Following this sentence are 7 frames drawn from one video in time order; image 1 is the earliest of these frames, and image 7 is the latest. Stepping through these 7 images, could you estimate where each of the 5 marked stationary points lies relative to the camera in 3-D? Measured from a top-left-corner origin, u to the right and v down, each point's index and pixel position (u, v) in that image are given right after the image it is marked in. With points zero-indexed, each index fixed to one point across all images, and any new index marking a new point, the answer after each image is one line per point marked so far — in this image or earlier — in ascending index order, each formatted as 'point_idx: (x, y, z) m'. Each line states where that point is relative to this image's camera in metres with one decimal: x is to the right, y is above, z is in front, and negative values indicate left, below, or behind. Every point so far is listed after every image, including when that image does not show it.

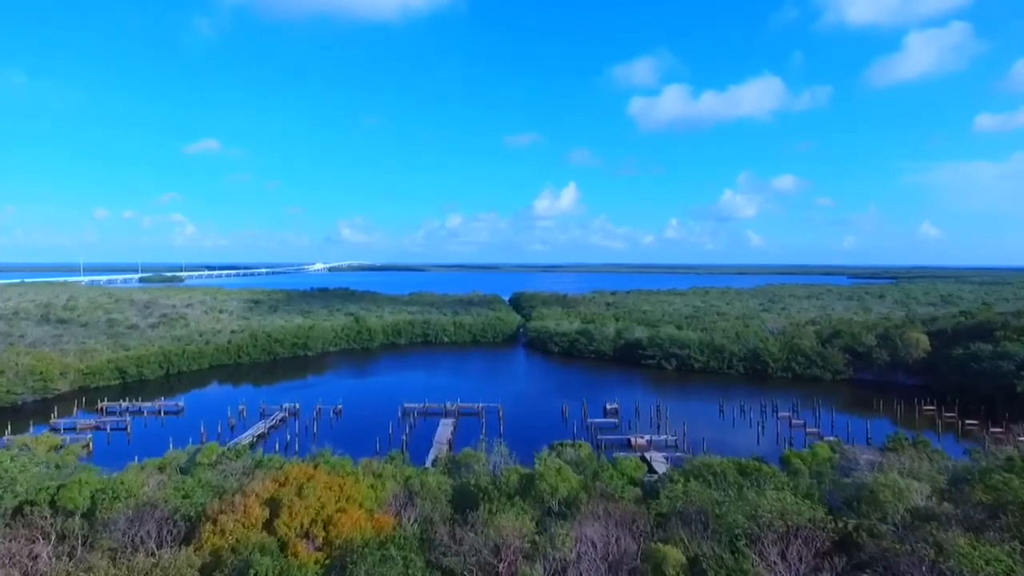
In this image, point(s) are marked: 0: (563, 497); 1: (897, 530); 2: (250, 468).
0: (+1.3, -5.4, +15.8) m
1: (+8.0, -5.0, +12.7) m
2: (-7.9, -5.6, +18.4) m
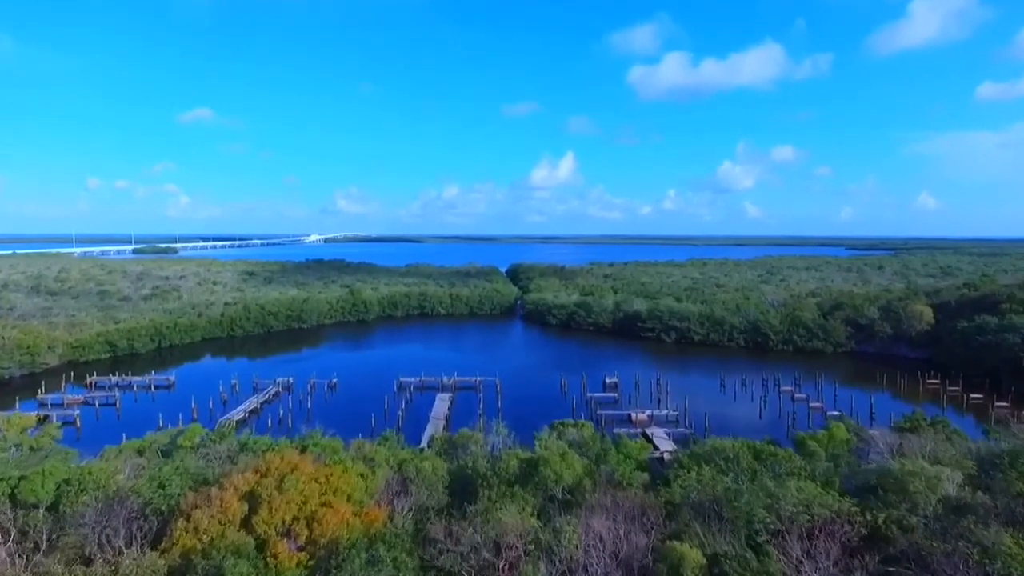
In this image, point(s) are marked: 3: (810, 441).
0: (+1.4, -4.8, +14.9) m
1: (+8.0, -4.5, +11.8) m
2: (-8.0, -4.8, +17.4) m
3: (+8.7, -4.5, +18.0) m
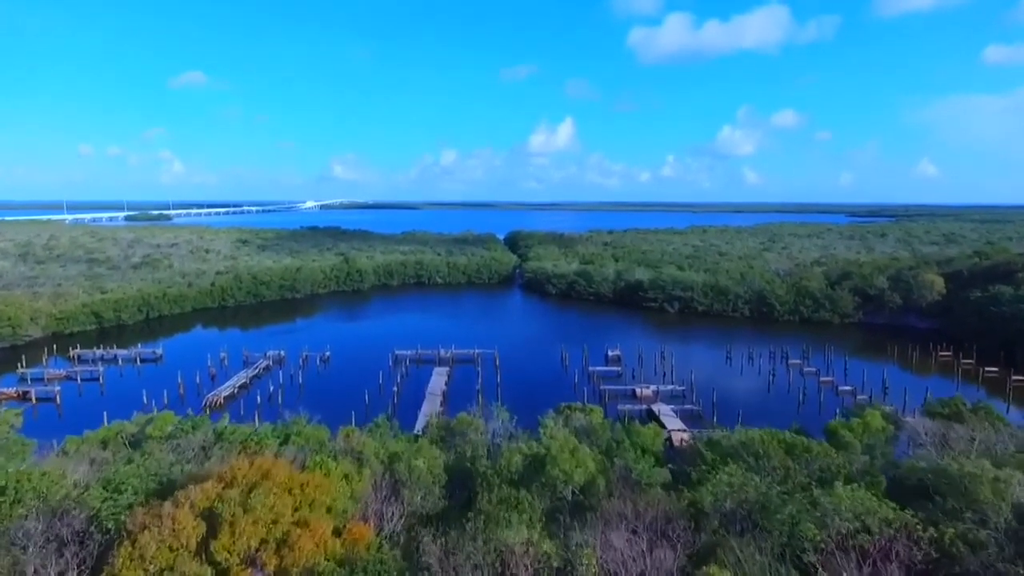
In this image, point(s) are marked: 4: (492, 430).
0: (+1.5, -4.2, +13.2) m
1: (+8.1, -4.2, +10.2) m
2: (-7.9, -4.2, +15.7) m
3: (+8.8, -3.8, +16.4) m
4: (-0.6, -4.5, +19.5) m
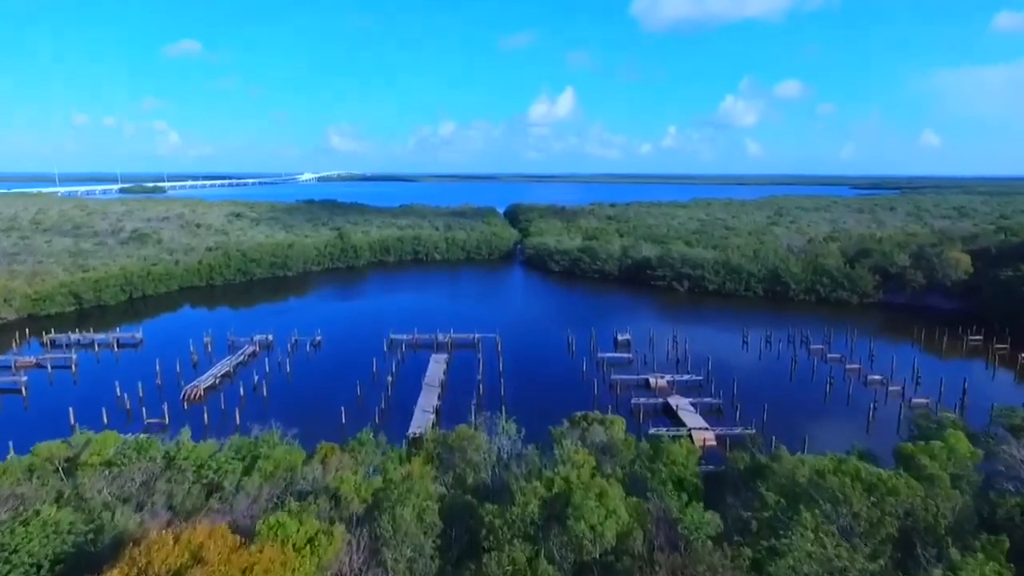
0: (+1.7, -4.3, +10.4) m
1: (+8.4, -4.3, +7.4) m
2: (-7.6, -4.1, +12.9) m
3: (+9.0, -3.7, +13.6) m
4: (-0.4, -4.3, +16.7) m
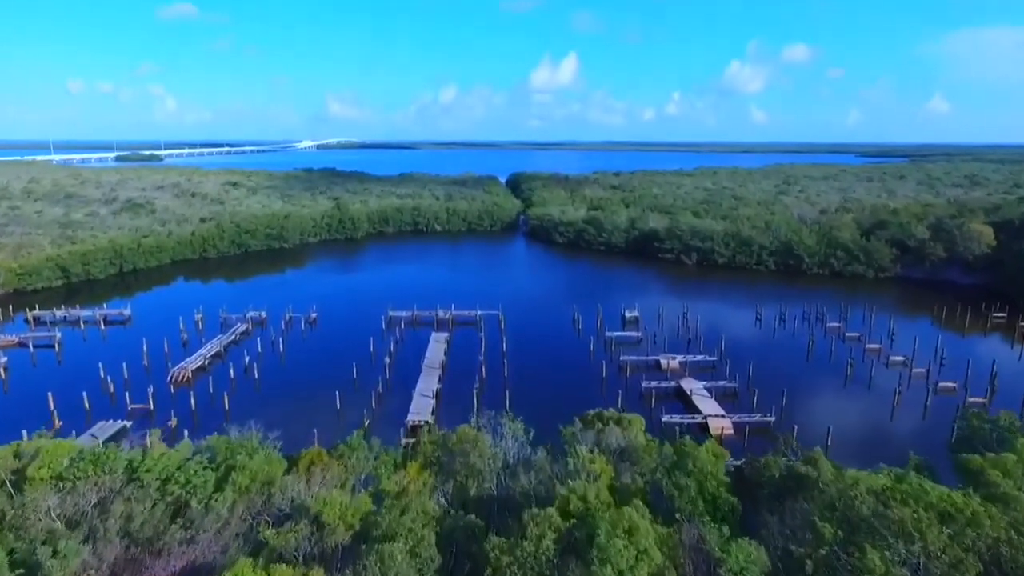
0: (+1.8, -4.3, +8.8) m
1: (+8.5, -4.5, +5.7) m
2: (-7.5, -3.9, +11.2) m
3: (+9.2, -3.5, +11.8) m
4: (-0.2, -3.9, +15.0) m
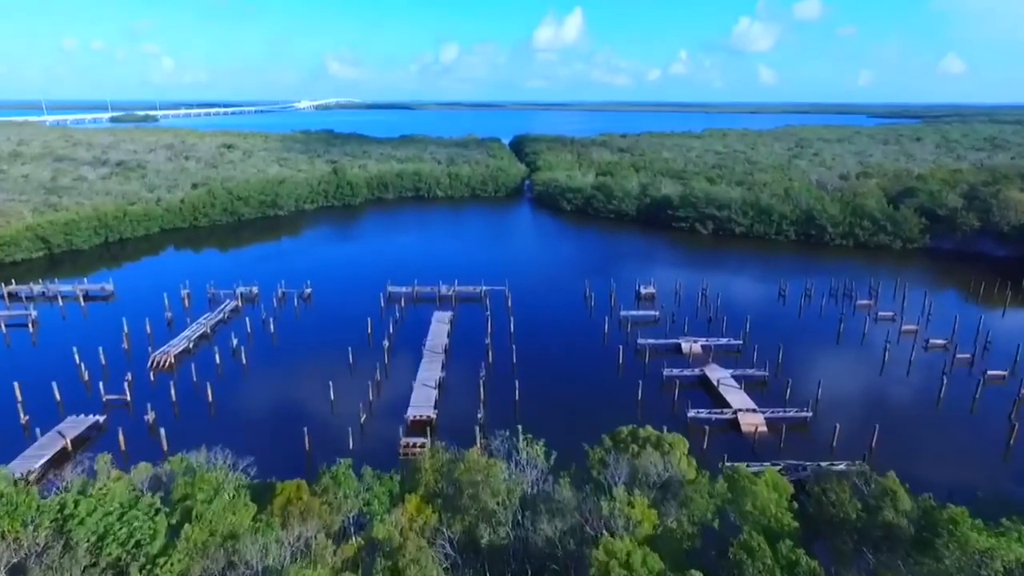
0: (+2.2, -4.6, +6.3) m
1: (+8.8, -5.0, +3.3) m
2: (-7.1, -4.1, +8.8) m
3: (+9.6, -3.7, +9.3) m
4: (+0.2, -3.9, +12.5) m
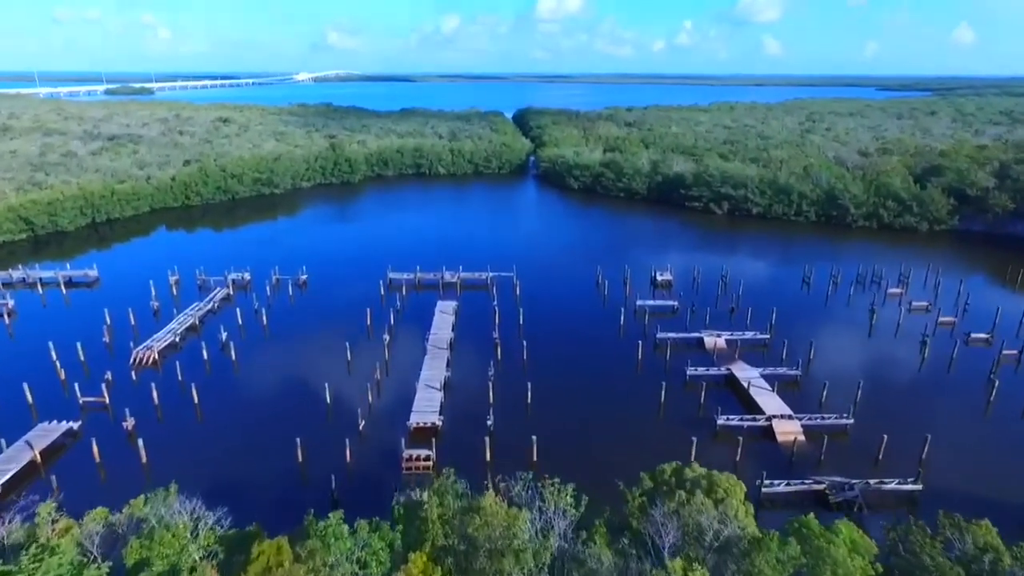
0: (+2.6, -5.1, +4.3) m
1: (+9.2, -5.7, +1.2) m
2: (-6.7, -4.5, +6.7) m
3: (+10.0, -4.1, +7.2) m
4: (+0.6, -4.2, +10.5) m
